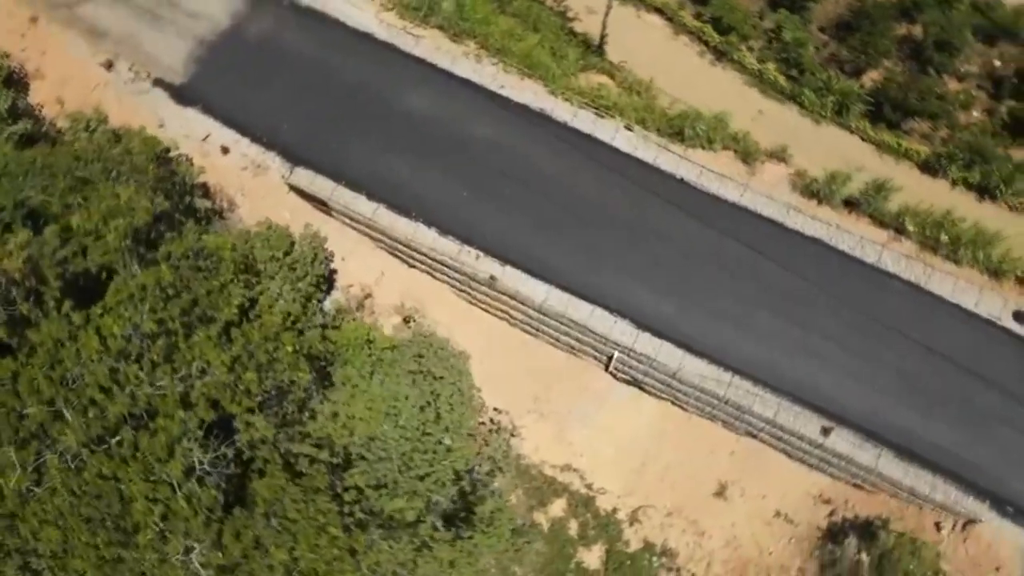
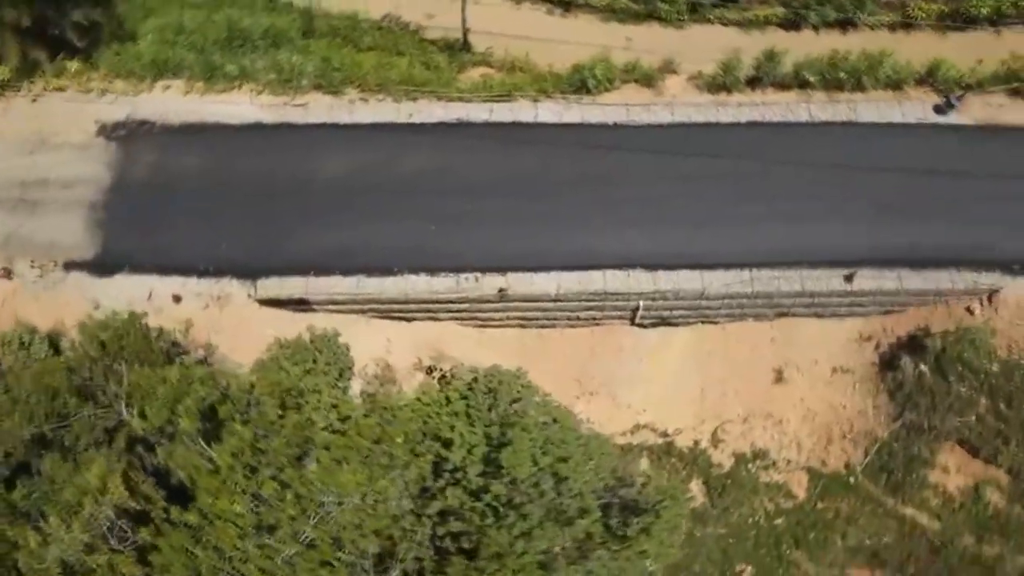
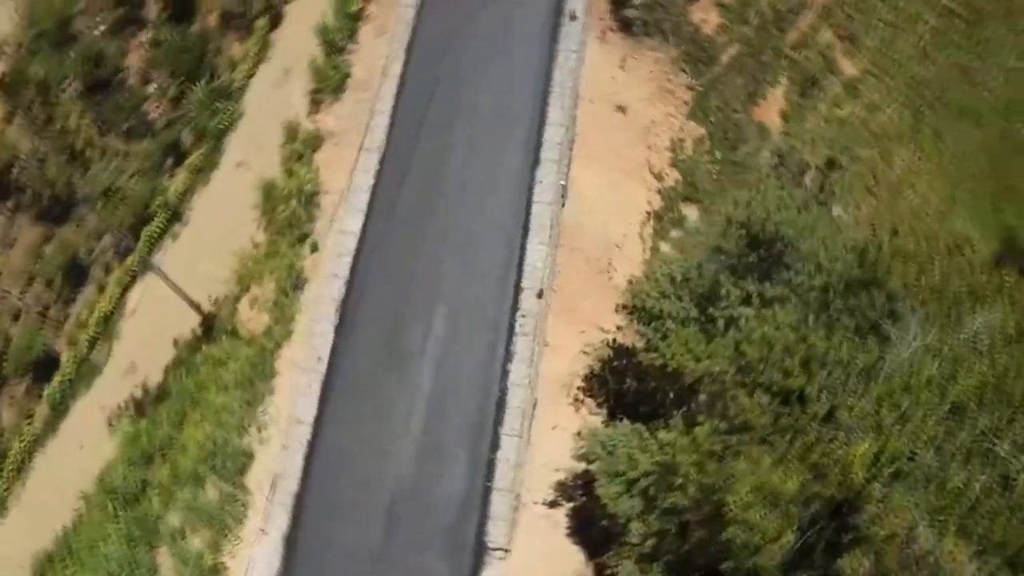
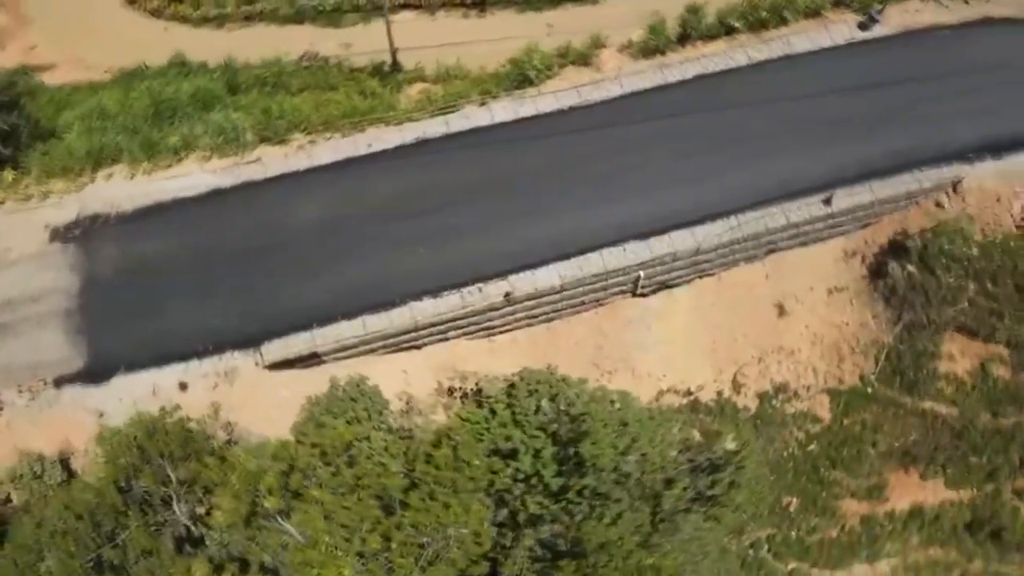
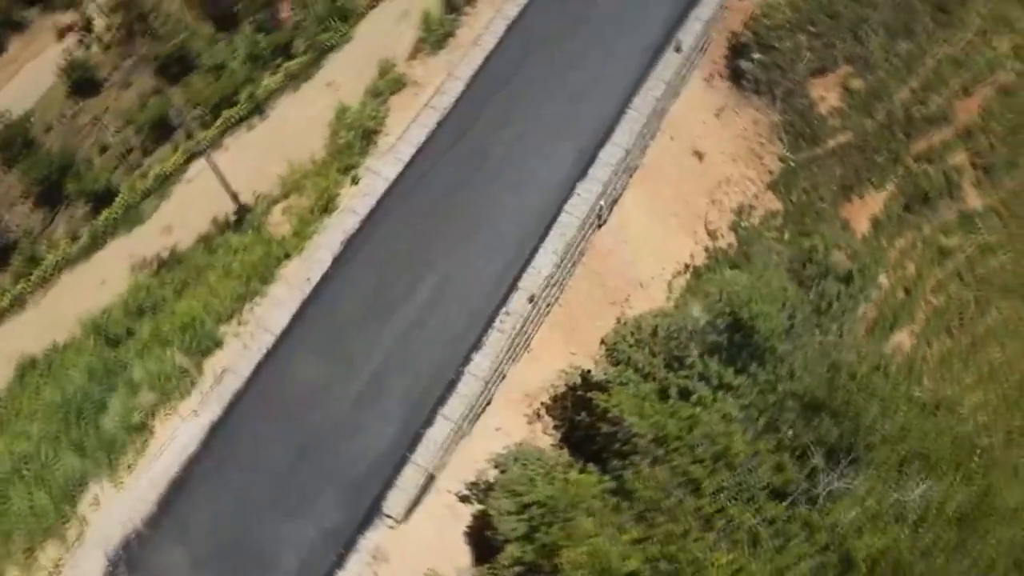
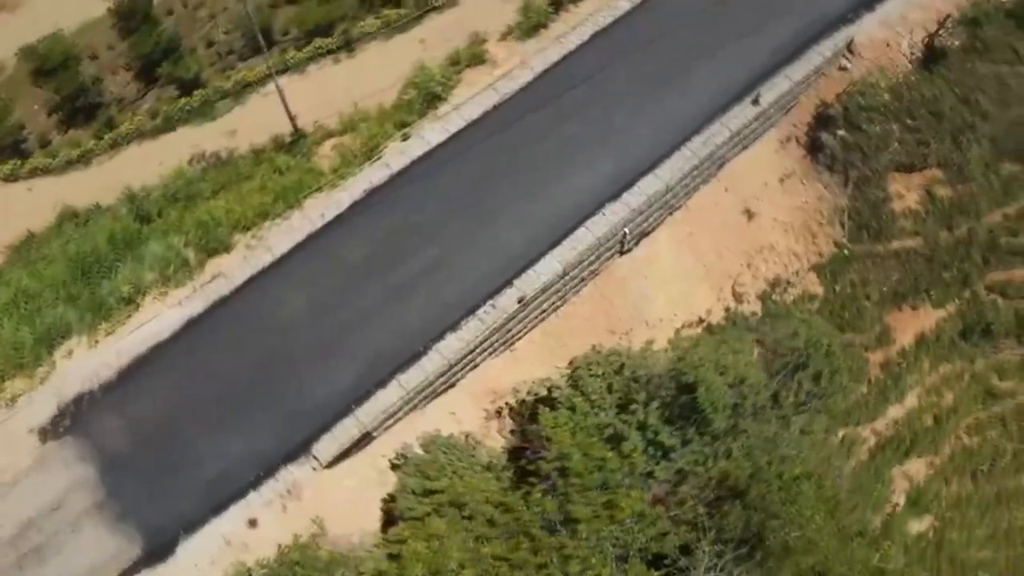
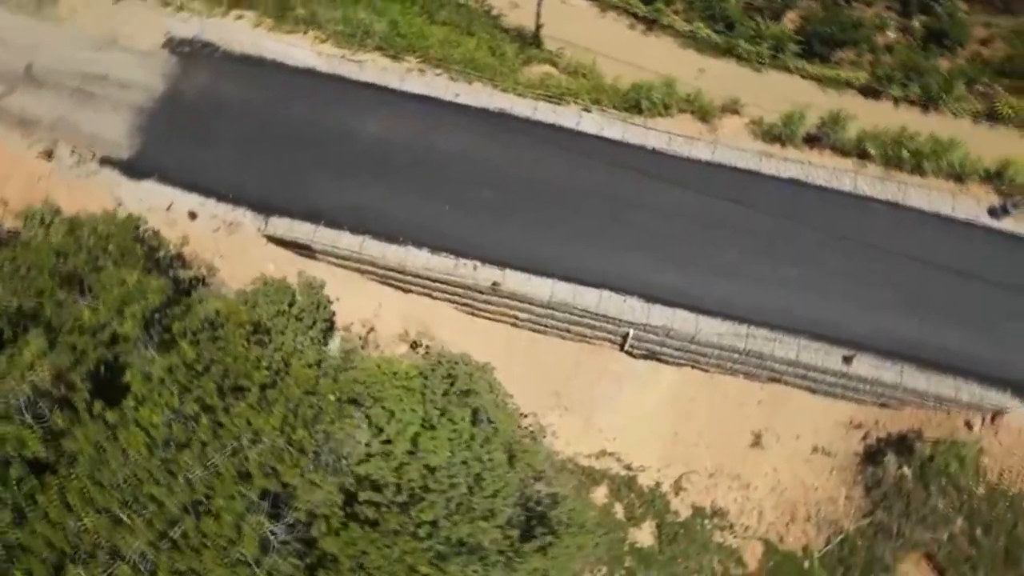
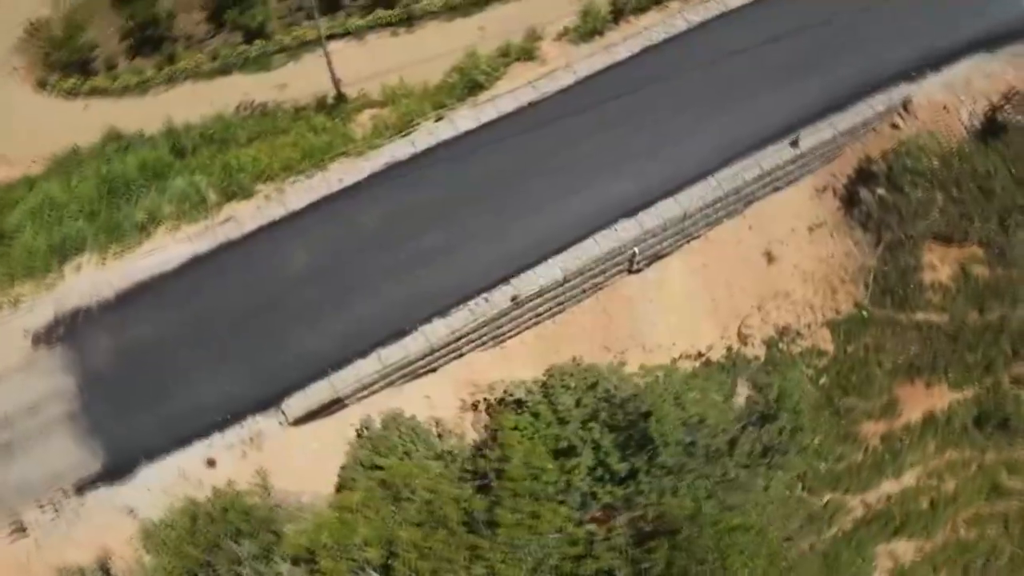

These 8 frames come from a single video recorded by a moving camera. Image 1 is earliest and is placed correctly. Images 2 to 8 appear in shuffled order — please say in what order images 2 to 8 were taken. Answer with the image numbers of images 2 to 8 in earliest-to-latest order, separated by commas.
7, 2, 4, 8, 6, 5, 3
